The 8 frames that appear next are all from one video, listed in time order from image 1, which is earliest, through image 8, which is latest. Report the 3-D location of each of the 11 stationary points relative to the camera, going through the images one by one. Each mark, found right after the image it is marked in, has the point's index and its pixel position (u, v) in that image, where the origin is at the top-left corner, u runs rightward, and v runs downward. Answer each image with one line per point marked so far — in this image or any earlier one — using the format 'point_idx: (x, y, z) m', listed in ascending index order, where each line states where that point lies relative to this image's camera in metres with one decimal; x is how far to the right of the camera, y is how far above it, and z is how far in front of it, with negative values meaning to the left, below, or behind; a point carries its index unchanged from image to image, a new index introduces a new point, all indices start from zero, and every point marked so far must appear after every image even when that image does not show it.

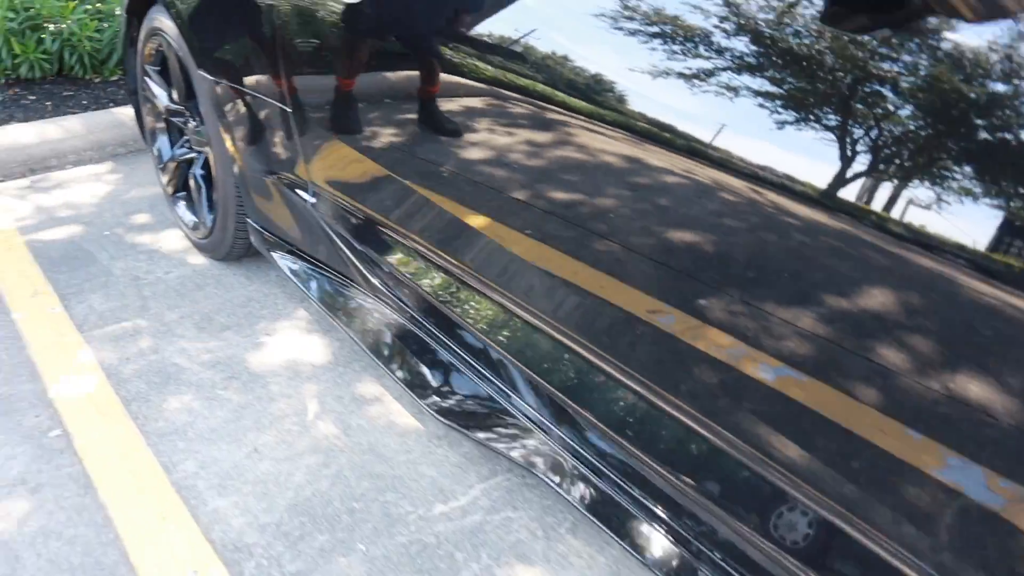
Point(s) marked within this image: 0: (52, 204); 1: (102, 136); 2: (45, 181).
0: (-1.7, +0.3, +3.5) m
1: (-1.7, +0.6, +3.9) m
2: (-1.8, +0.4, +3.7) m
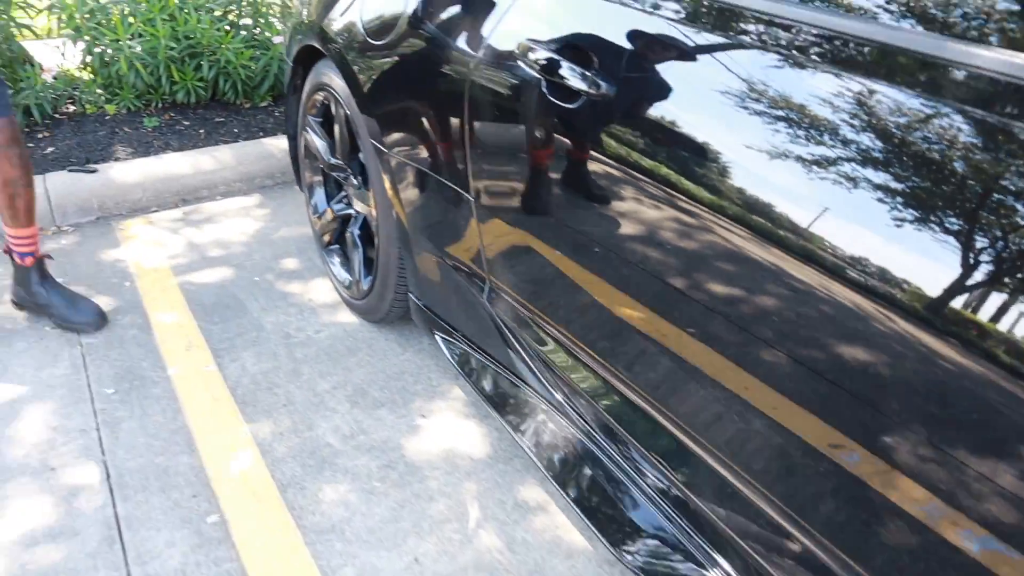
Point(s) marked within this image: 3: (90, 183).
0: (-1.1, +0.2, +3.5) m
1: (-1.1, +0.5, +3.9) m
2: (-1.2, +0.3, +3.7) m
3: (-1.6, +0.4, +3.6) m
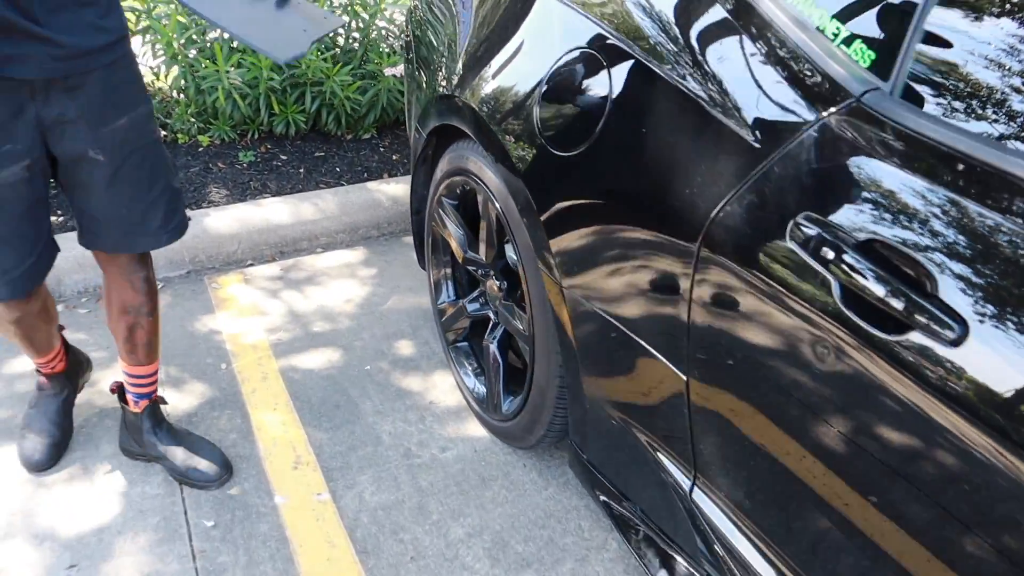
0: (-0.7, -0.1, +3.1) m
1: (-0.6, +0.3, +3.5) m
2: (-0.8, +0.1, +3.3) m
3: (-1.2, +0.2, +3.2) m
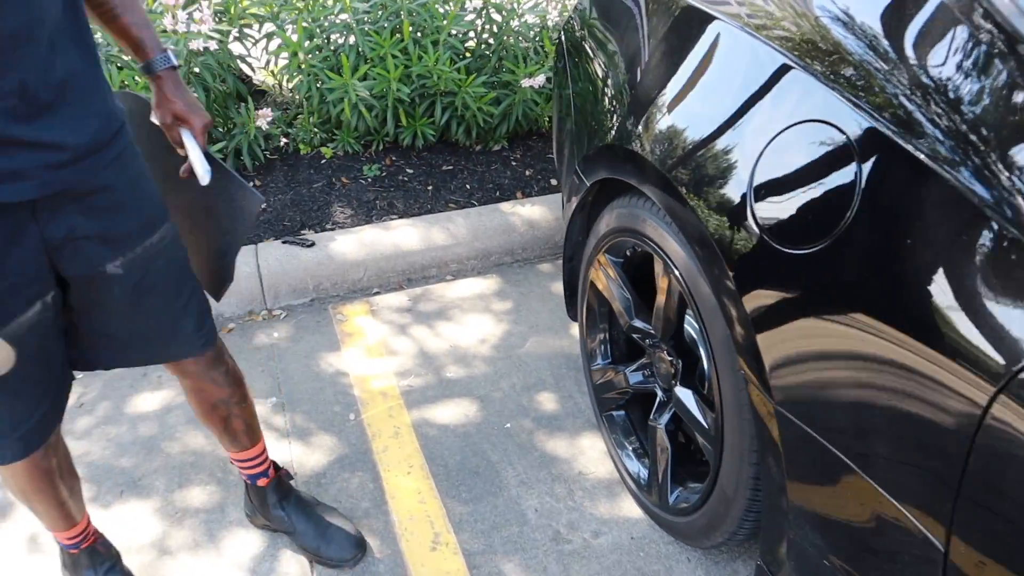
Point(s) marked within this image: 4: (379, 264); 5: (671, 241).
0: (-0.2, -0.2, +2.8) m
1: (-0.1, +0.2, +3.2) m
2: (-0.3, 0.0, +3.1) m
3: (-0.7, +0.1, +3.0) m
4: (-0.4, +0.1, +3.1) m
5: (+0.3, +0.1, +1.9) m
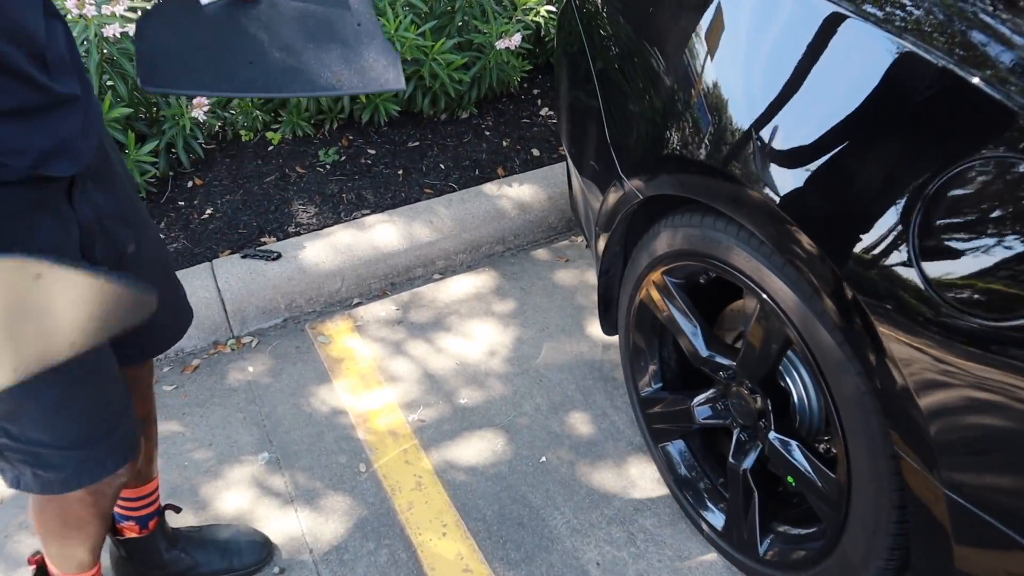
0: (-0.2, -0.2, +2.5) m
1: (-0.1, +0.2, +2.8) m
2: (-0.3, -0.1, +2.7) m
3: (-0.7, 0.0, +2.6) m
4: (-0.4, 0.0, +2.7) m
5: (+0.4, 0.0, +1.6) m
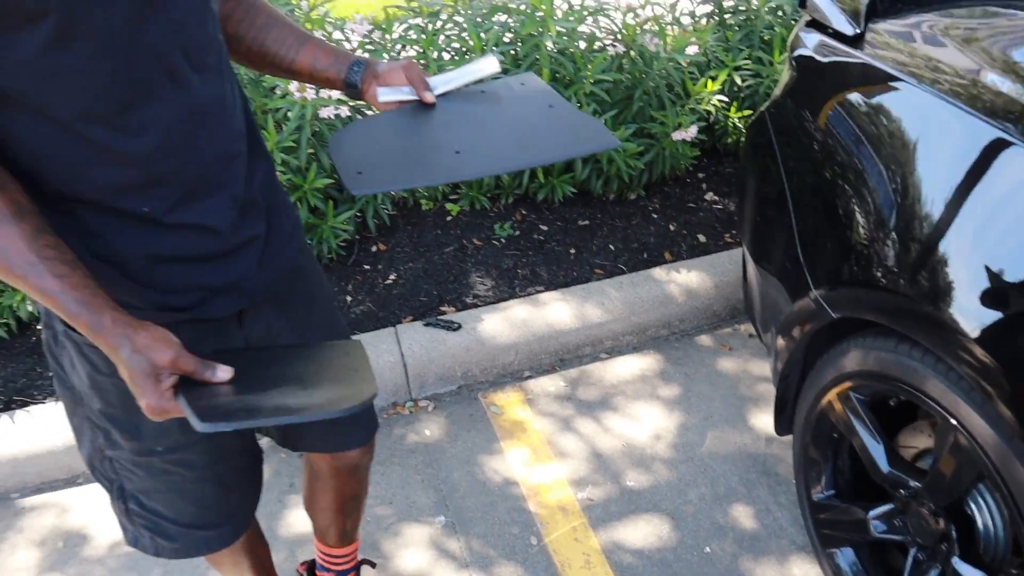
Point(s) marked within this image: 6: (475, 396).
0: (+0.3, -0.4, +2.6) m
1: (+0.4, -0.1, +2.9) m
2: (+0.2, -0.3, +2.8) m
3: (-0.2, -0.2, +2.8) m
4: (+0.1, -0.2, +2.8) m
5: (+0.8, -0.2, +1.6) m
6: (-0.1, -0.3, +2.8) m
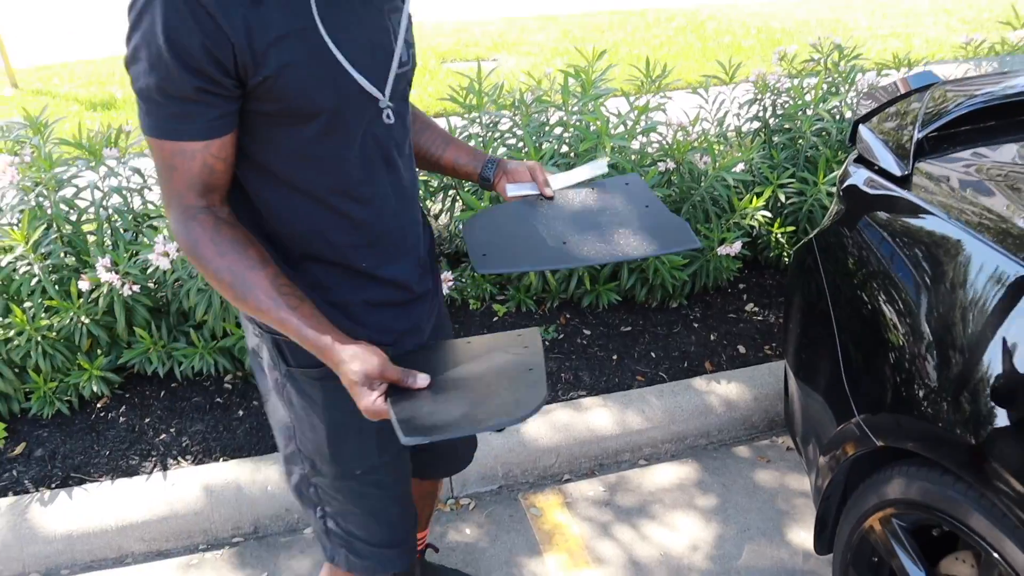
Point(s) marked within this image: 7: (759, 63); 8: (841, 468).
0: (+0.4, -0.8, +2.6) m
1: (+0.6, -0.4, +3.0) m
2: (+0.3, -0.6, +2.9) m
3: (0.0, -0.5, +2.9) m
4: (+0.2, -0.5, +2.9) m
5: (+0.9, -0.4, +1.7) m
6: (0.0, -0.6, +2.9) m
7: (+1.8, +1.7, +6.9) m
8: (+0.8, -0.4, +2.2) m
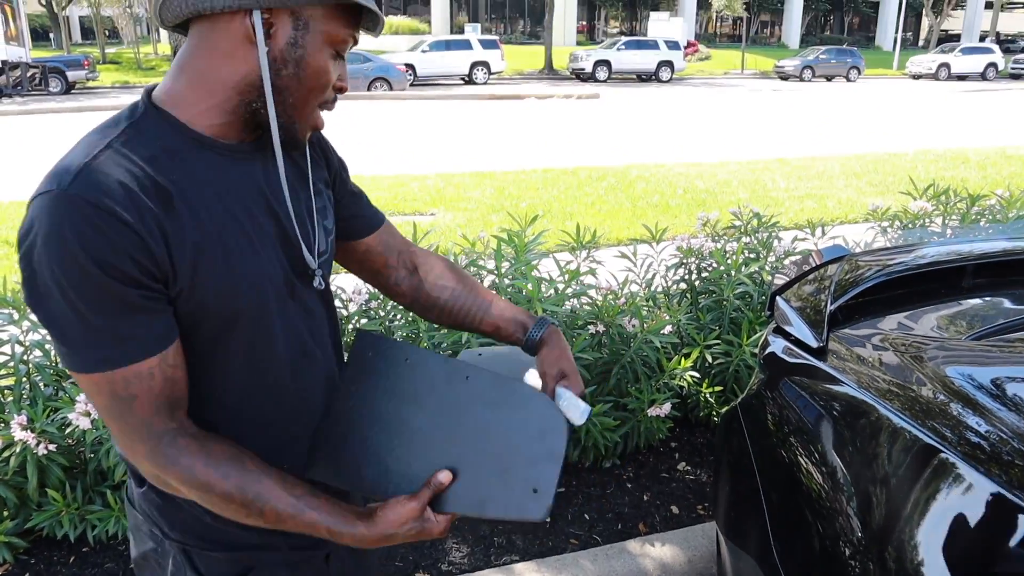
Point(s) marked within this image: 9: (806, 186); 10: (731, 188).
0: (+0.2, -1.2, +2.5) m
1: (+0.3, -1.0, +2.9) m
2: (+0.1, -1.1, +2.8) m
3: (-0.3, -1.0, +2.8) m
4: (0.0, -1.0, +2.8) m
5: (+0.8, -0.8, +1.6) m
6: (-0.2, -1.1, +2.7) m
7: (+1.3, +0.5, +7.2) m
8: (+0.6, -0.8, +2.1) m
9: (+3.1, +1.1, +9.7) m
10: (+2.2, +1.0, +9.5) m
